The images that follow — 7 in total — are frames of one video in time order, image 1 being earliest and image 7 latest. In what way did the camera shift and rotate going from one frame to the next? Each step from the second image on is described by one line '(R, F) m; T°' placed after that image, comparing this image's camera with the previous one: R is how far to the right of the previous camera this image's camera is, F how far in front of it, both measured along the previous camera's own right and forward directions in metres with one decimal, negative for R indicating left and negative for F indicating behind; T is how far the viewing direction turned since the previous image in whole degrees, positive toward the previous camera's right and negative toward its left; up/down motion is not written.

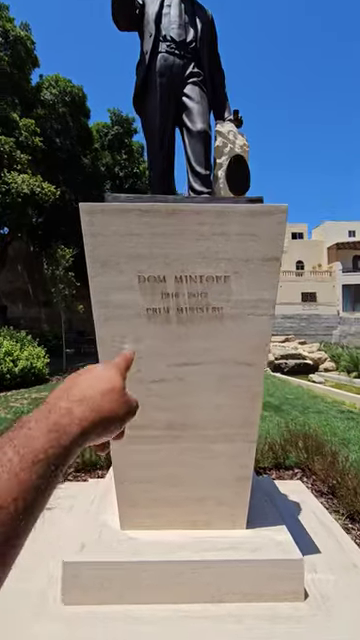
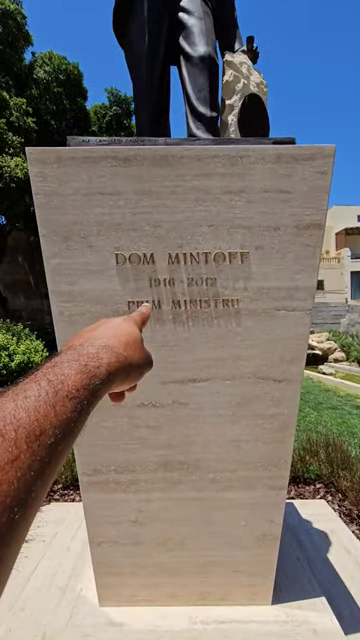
(0.0, +0.8) m; -1°
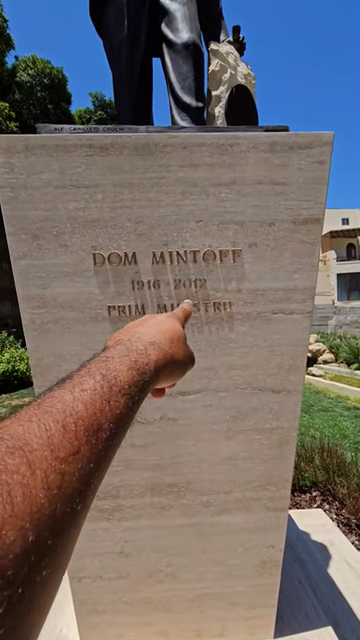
(0.0, +0.2) m; +2°
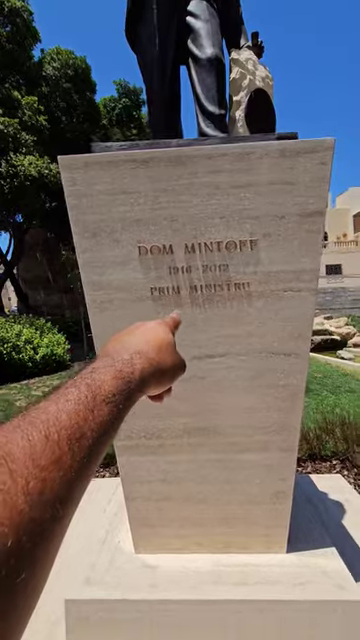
(0.0, -0.4) m; -5°
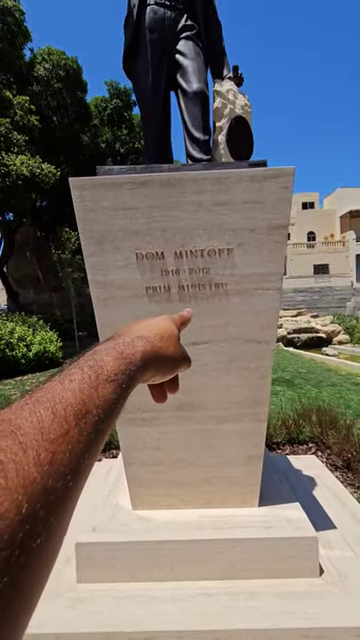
(0.0, -0.4) m; +2°
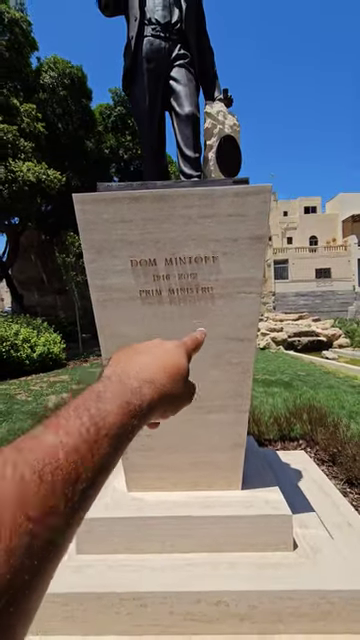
(+0.1, -0.3) m; -1°
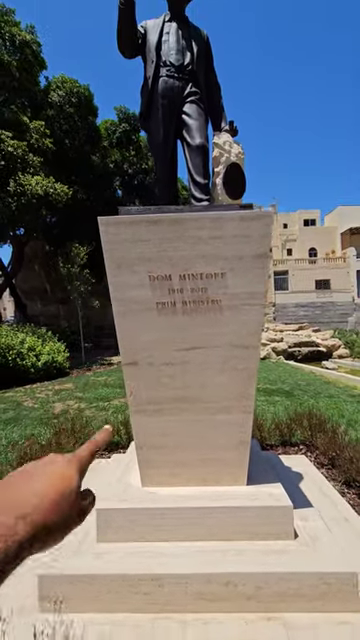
(-0.1, -0.3) m; 0°
